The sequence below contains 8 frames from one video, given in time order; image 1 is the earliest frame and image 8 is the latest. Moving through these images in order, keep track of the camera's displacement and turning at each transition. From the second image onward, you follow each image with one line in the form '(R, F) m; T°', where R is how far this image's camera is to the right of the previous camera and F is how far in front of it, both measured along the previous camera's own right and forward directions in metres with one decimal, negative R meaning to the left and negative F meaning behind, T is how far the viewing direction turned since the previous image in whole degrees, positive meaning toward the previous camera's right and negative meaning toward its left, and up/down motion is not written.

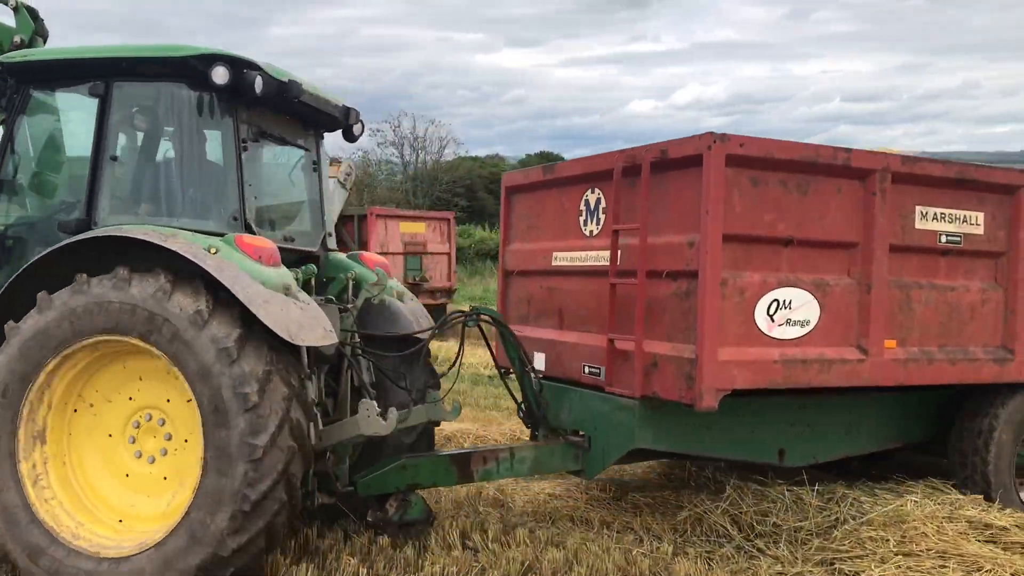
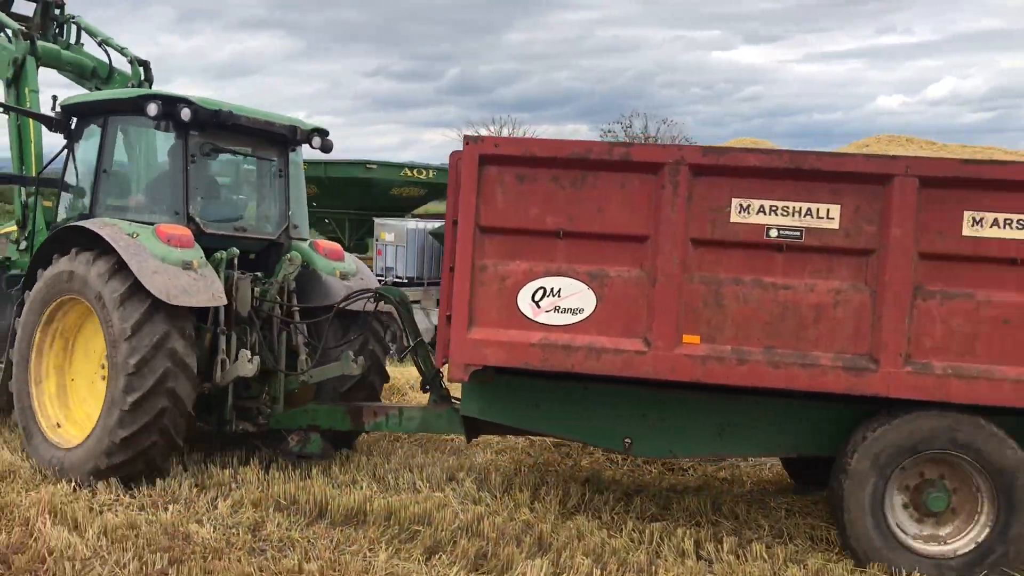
(+1.2, +0.4) m; -14°
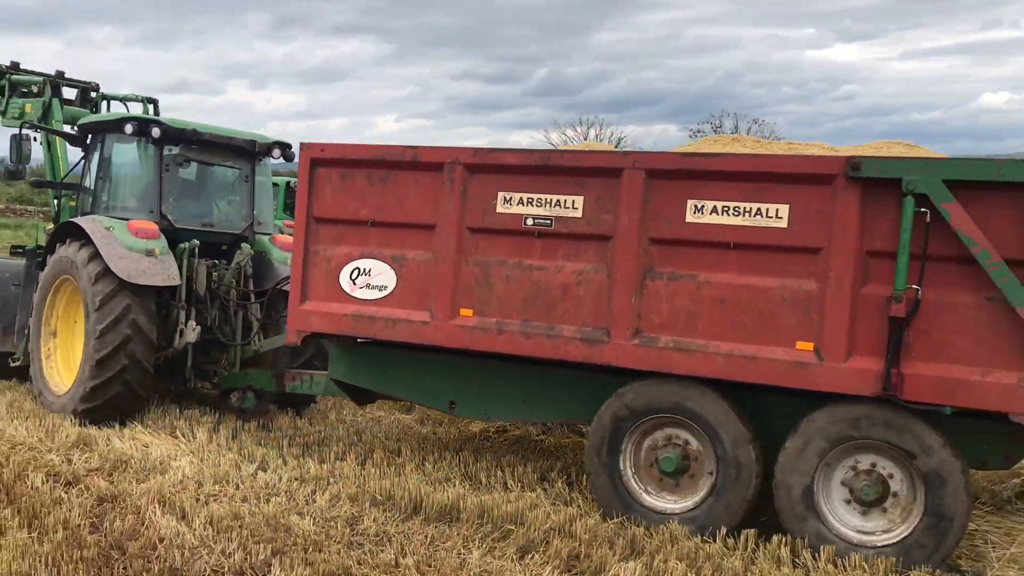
(+0.8, -0.3) m; -5°
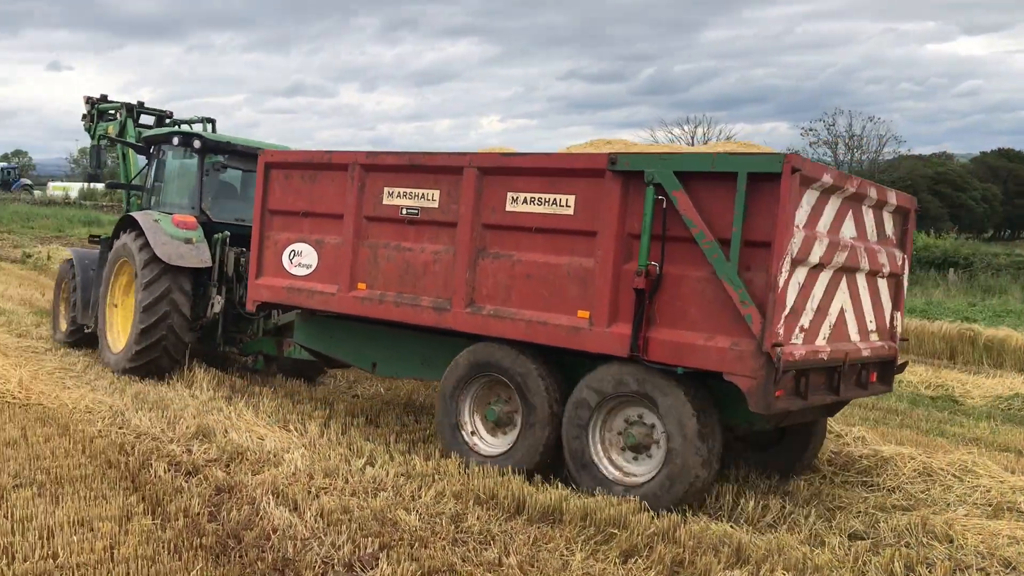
(+0.5, -0.7) m; -6°
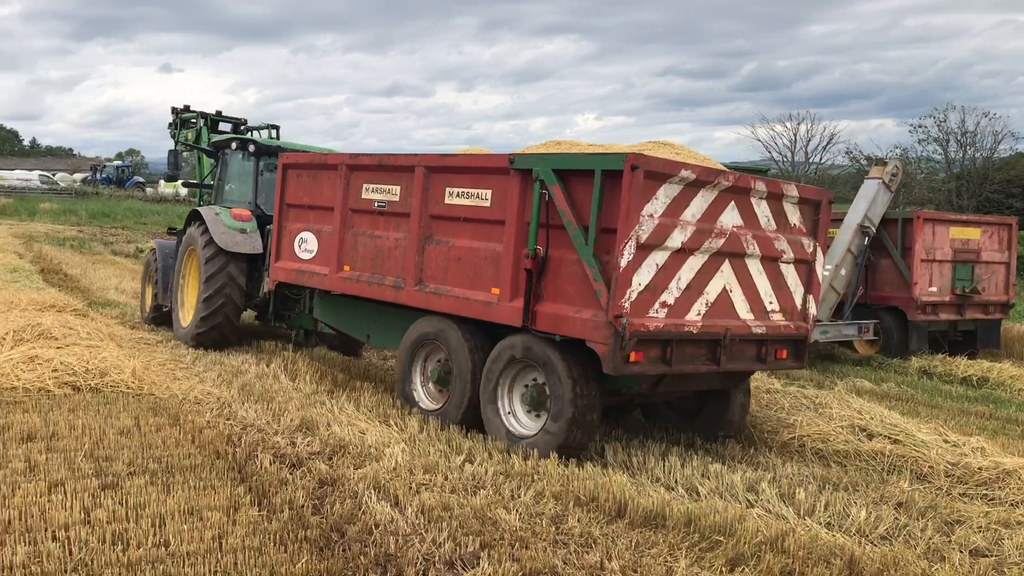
(-0.5, +0.7) m; -6°
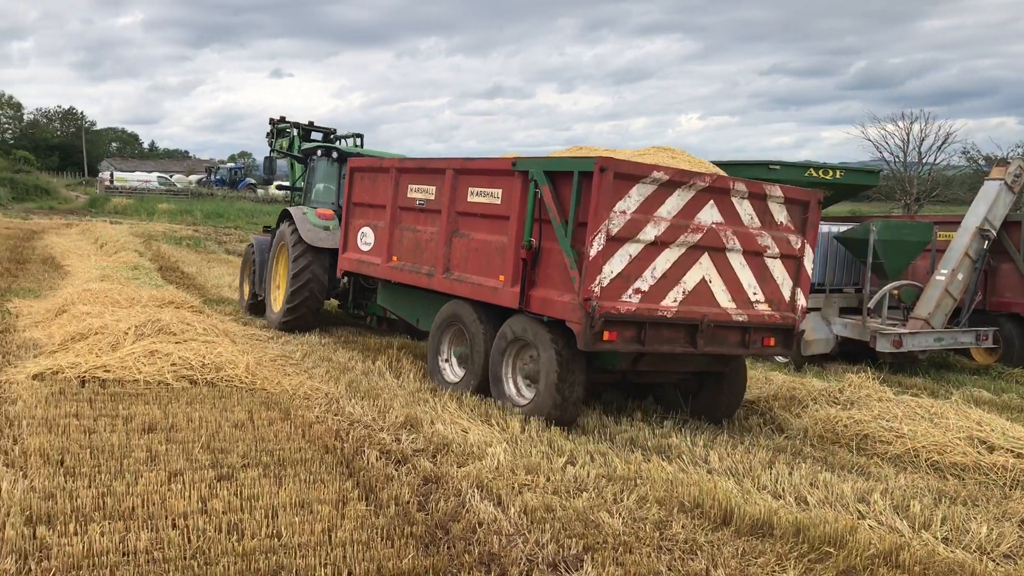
(-0.3, 0.0) m; -6°
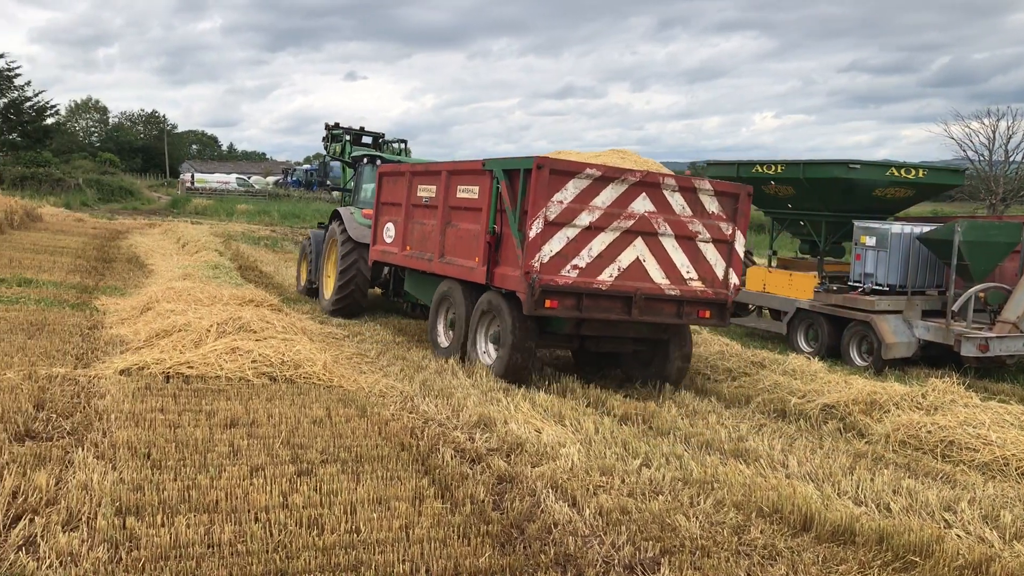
(-0.3, +0.1) m; -4°
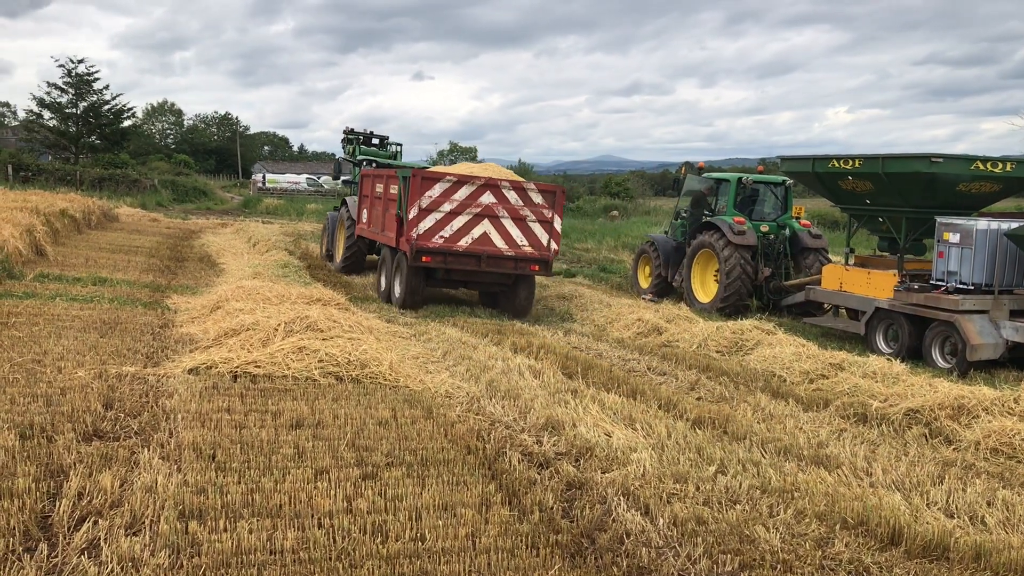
(-0.2, +1.7) m; -4°
